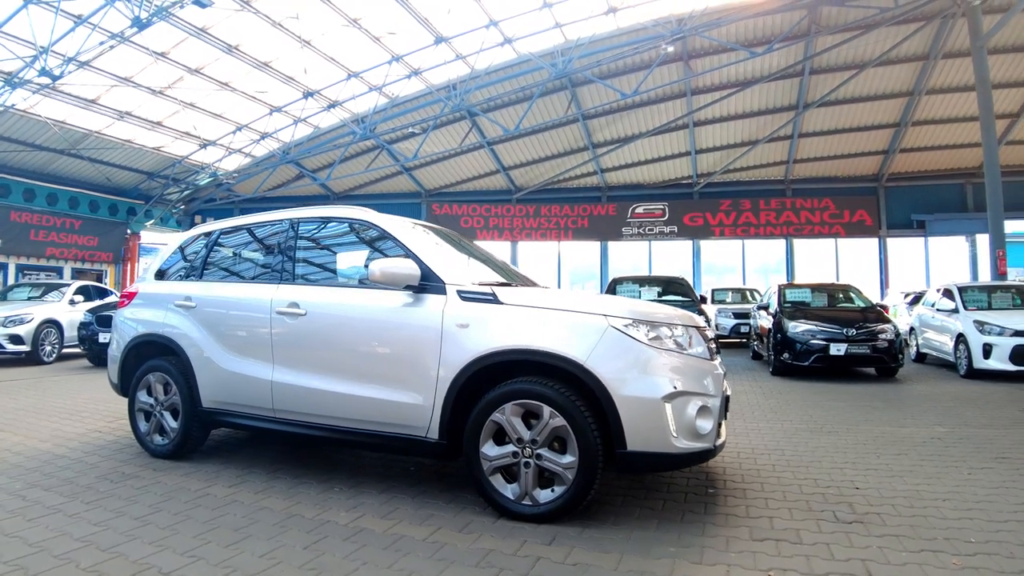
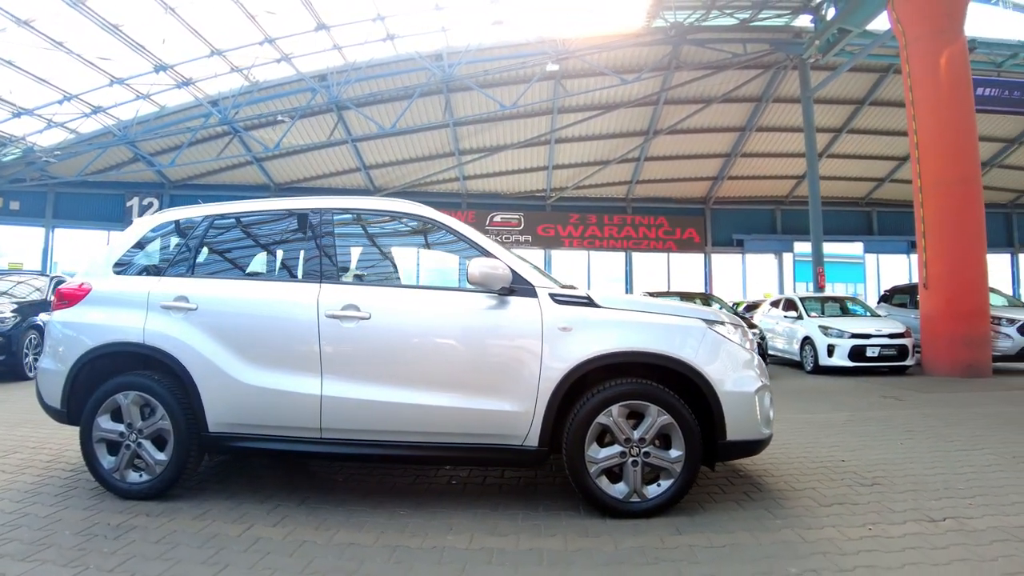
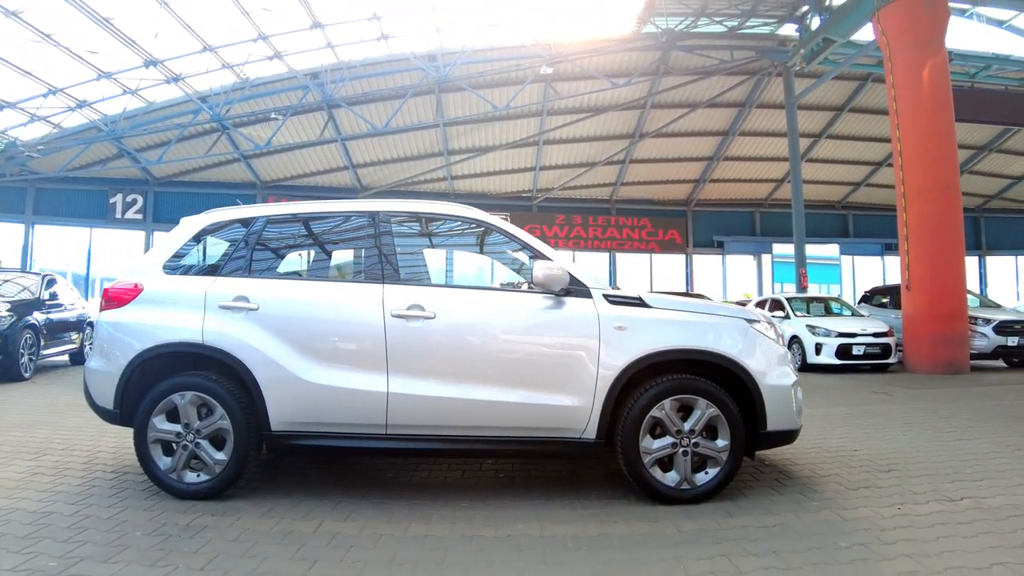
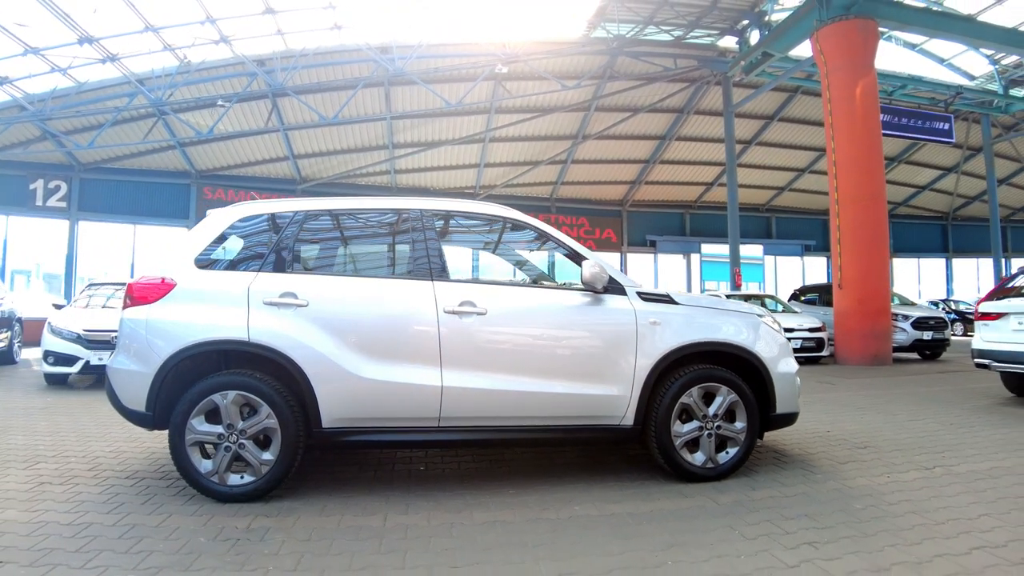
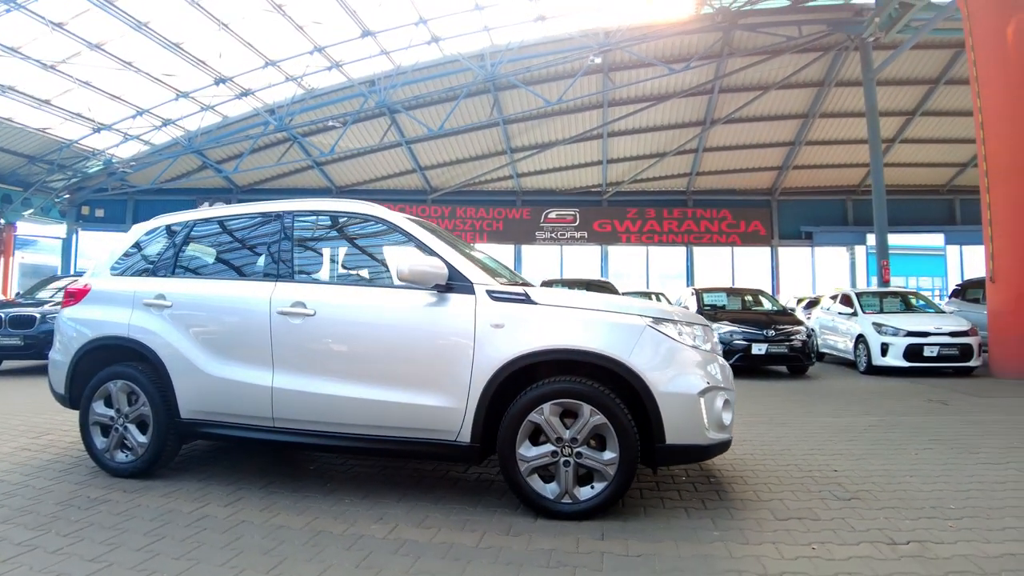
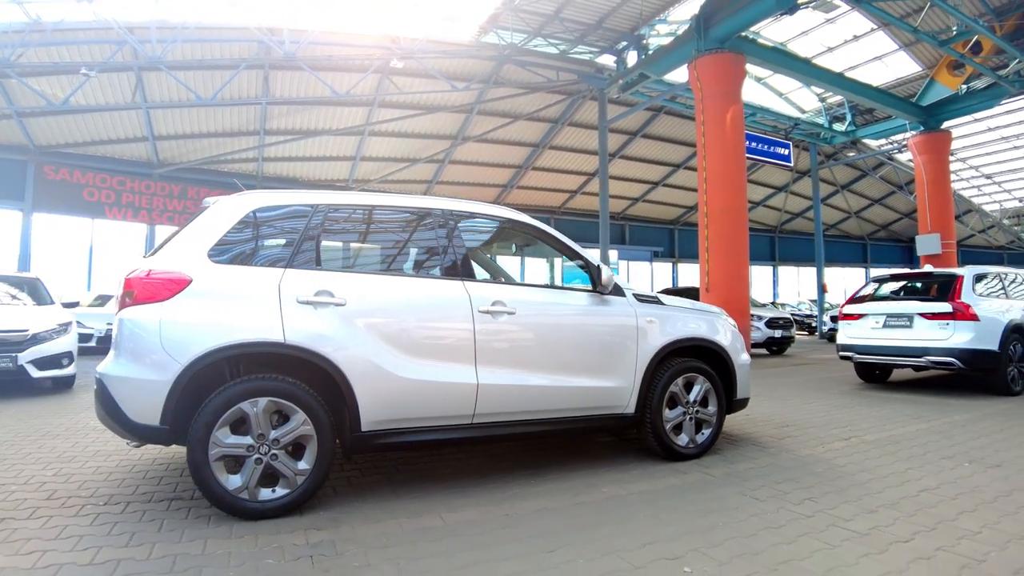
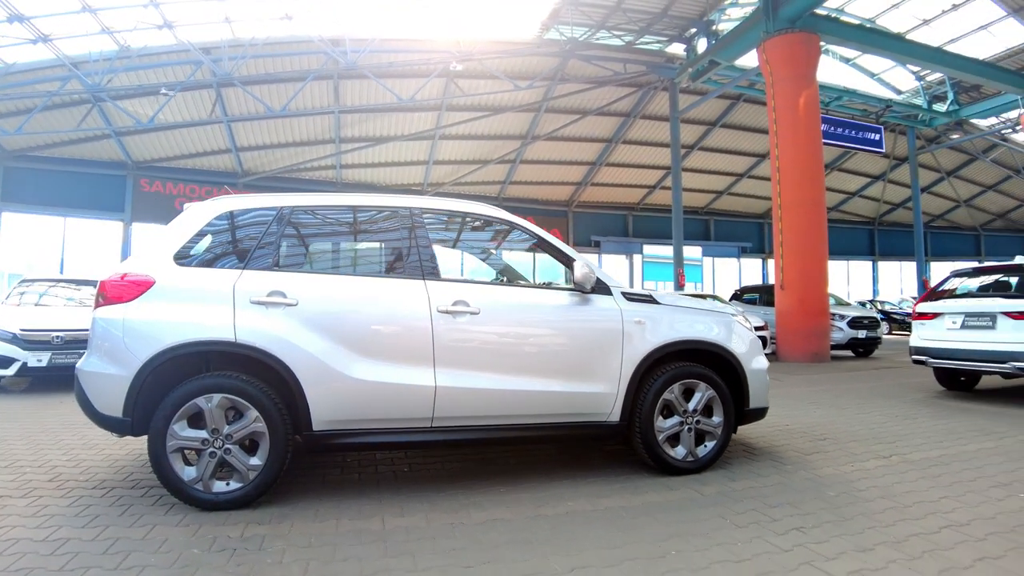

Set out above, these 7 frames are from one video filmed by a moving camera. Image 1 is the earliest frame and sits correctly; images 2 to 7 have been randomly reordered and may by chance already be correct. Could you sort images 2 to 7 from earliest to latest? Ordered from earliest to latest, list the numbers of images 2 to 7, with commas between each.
5, 2, 3, 4, 7, 6
